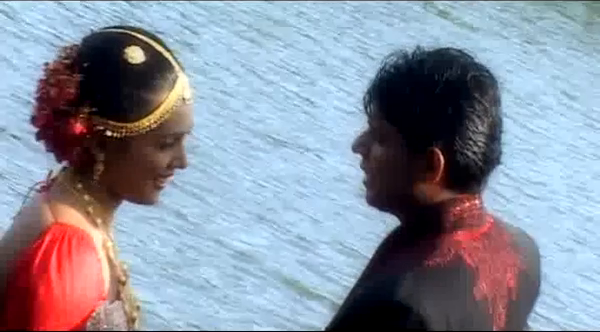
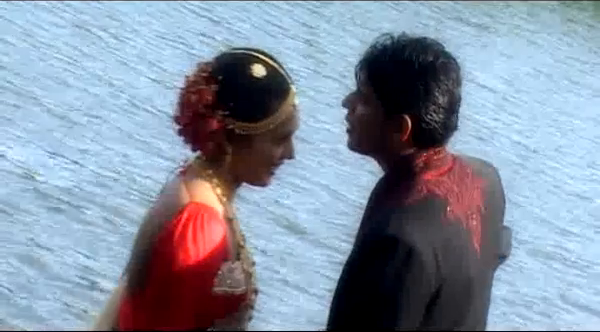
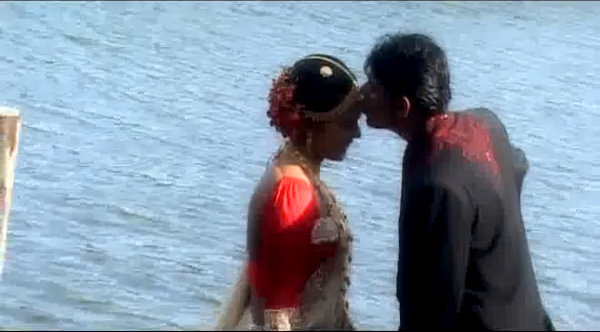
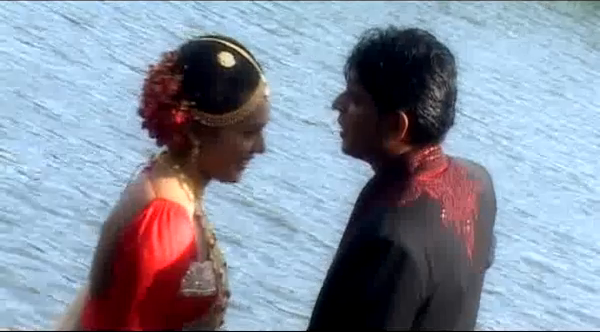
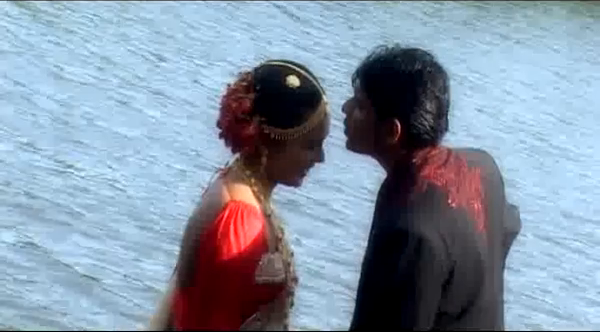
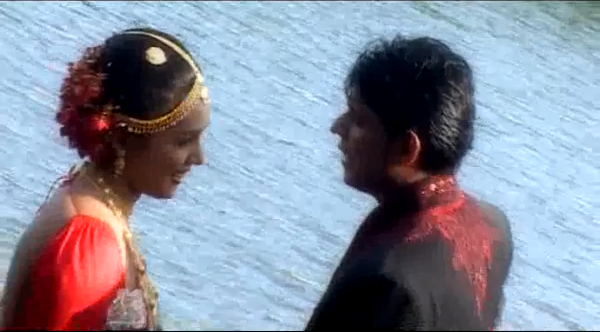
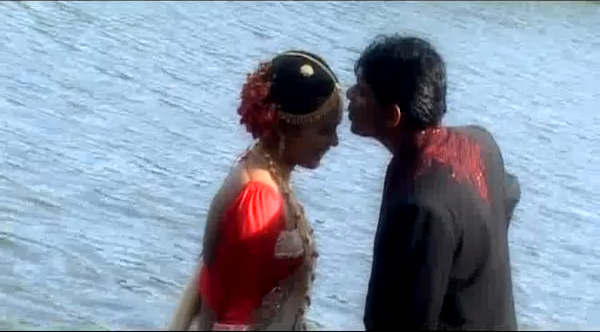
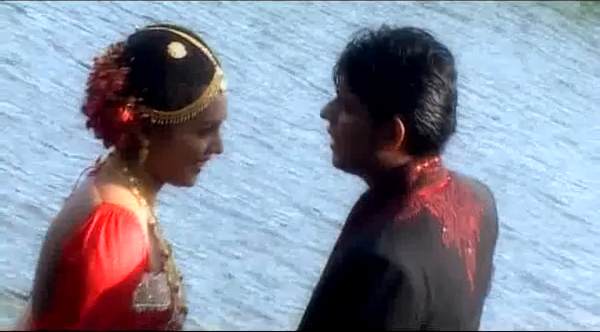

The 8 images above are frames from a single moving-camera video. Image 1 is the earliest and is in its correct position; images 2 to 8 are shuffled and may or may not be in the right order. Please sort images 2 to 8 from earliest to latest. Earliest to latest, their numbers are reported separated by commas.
6, 8, 4, 2, 5, 7, 3
